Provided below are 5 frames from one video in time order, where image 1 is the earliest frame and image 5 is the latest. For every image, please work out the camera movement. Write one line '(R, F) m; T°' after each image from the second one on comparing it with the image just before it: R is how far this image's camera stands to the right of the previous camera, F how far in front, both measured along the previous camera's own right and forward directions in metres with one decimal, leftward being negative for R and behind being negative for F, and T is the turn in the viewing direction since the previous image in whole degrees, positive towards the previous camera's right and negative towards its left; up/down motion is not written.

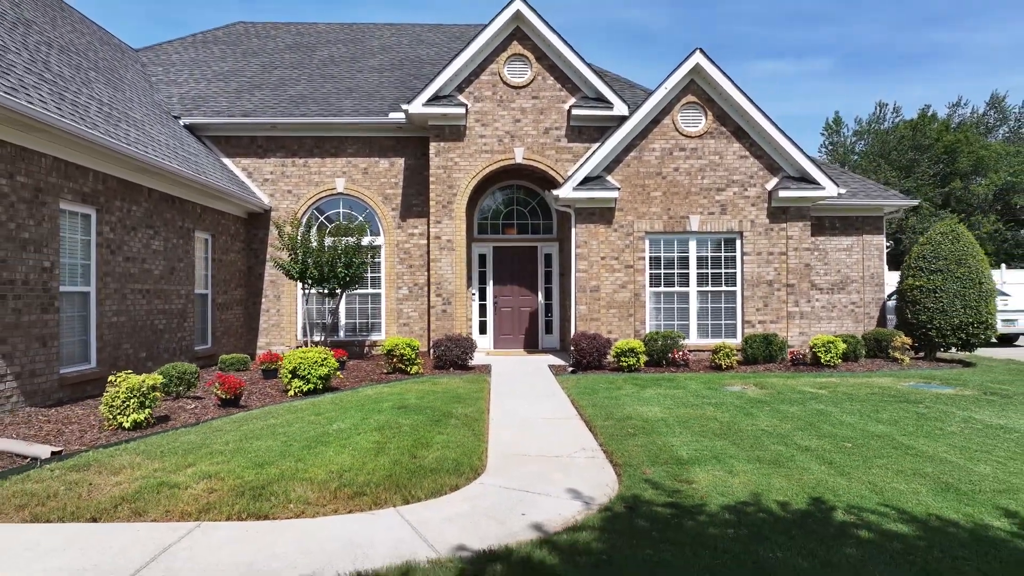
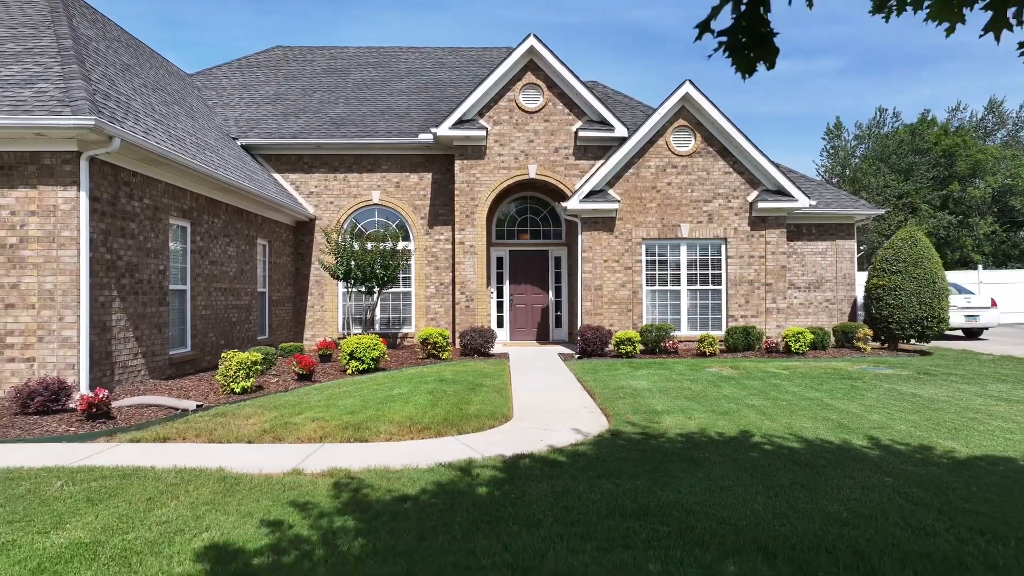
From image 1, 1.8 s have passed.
(-0.1, -2.0) m; -1°
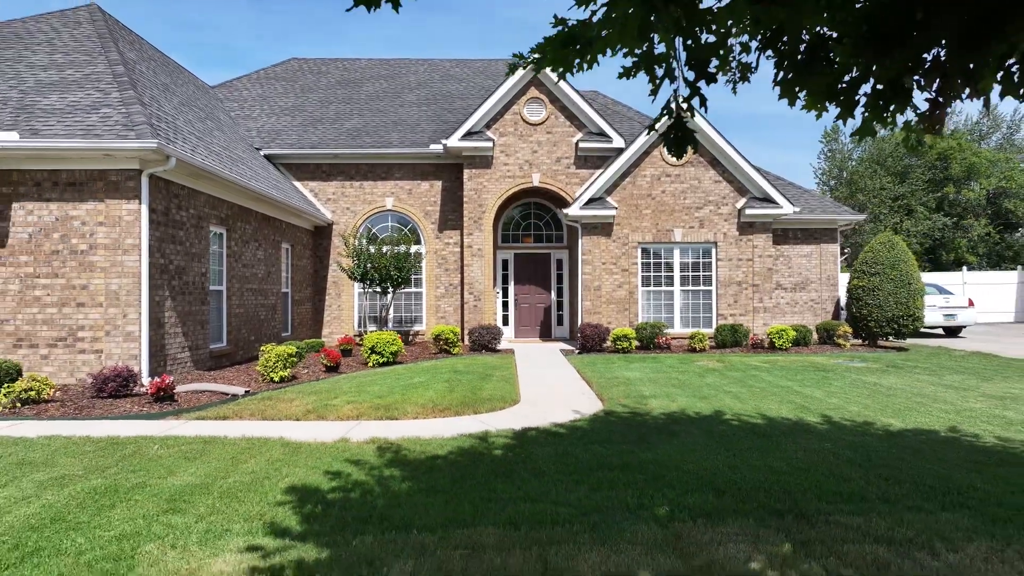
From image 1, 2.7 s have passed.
(-0.1, -1.1) m; 0°
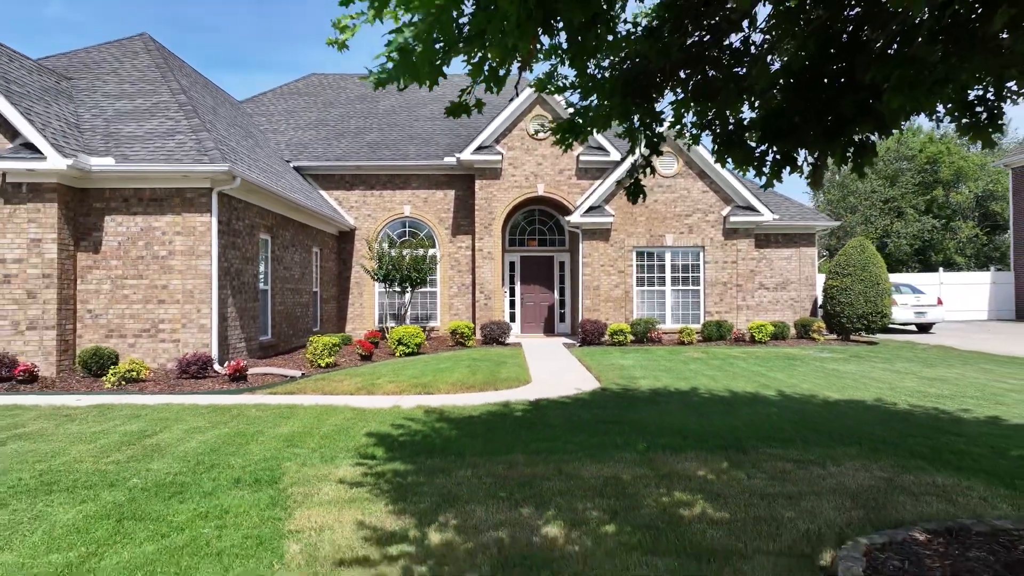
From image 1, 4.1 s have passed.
(-0.2, -1.7) m; 0°
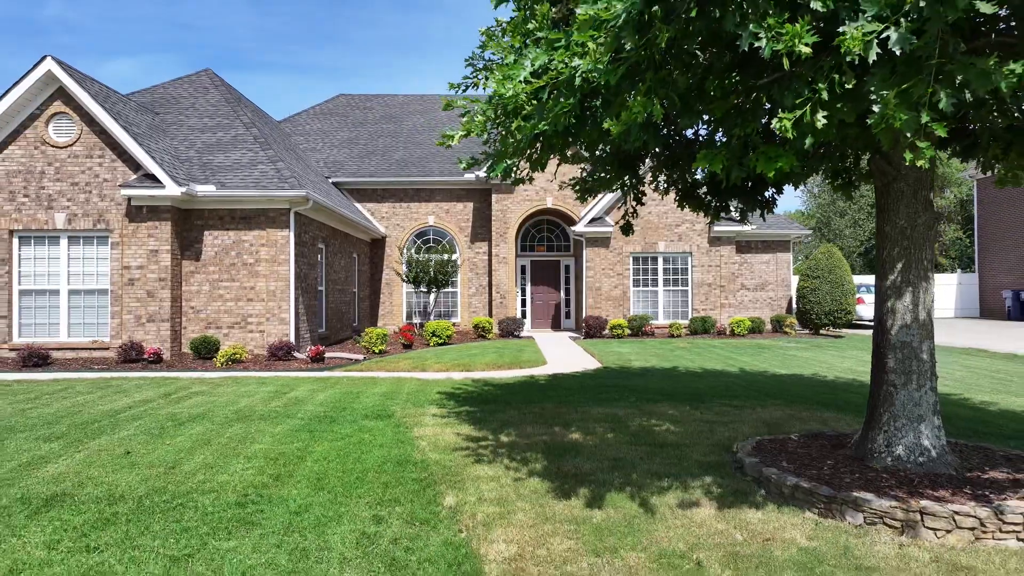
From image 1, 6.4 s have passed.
(-0.4, -2.6) m; 0°
